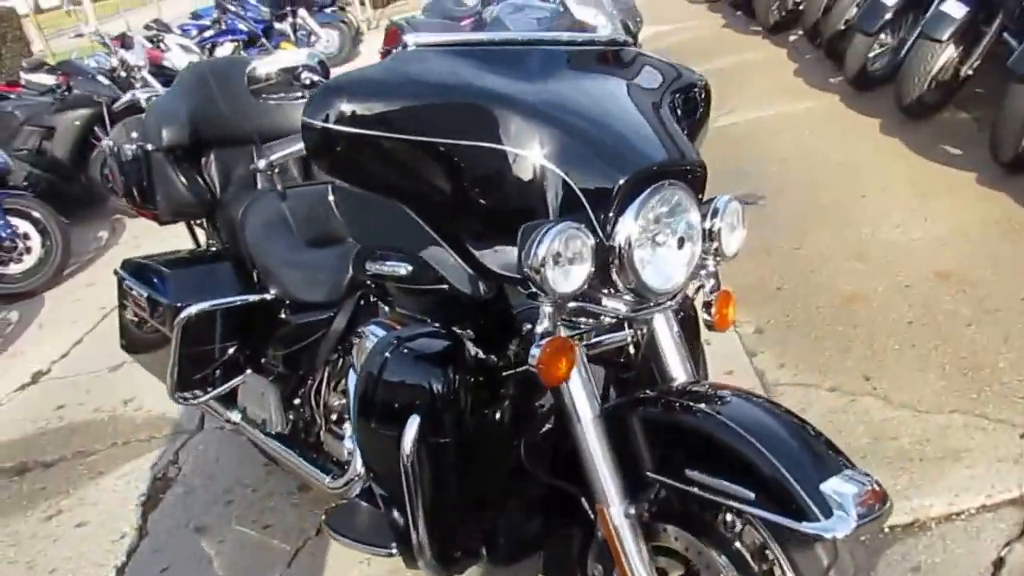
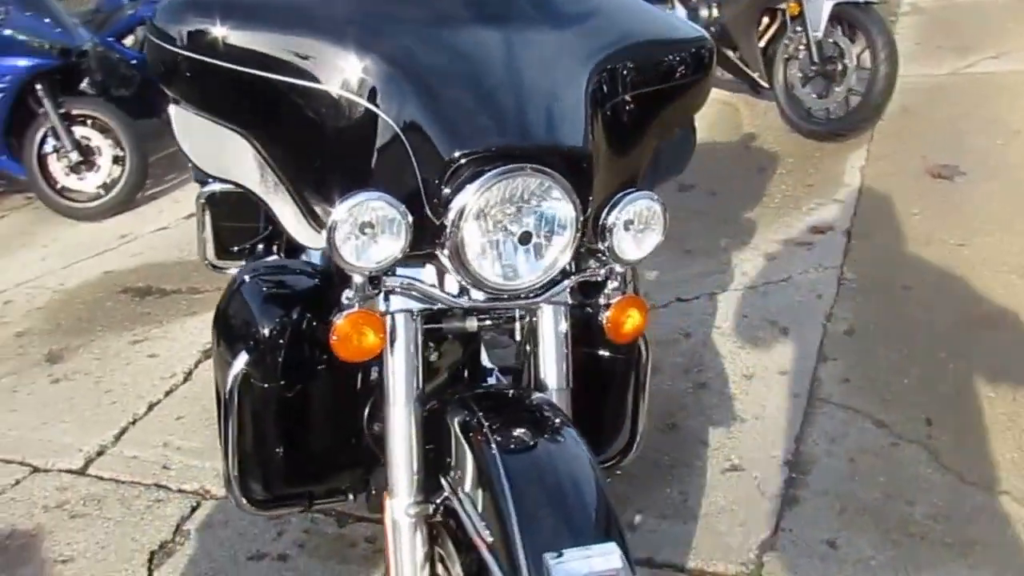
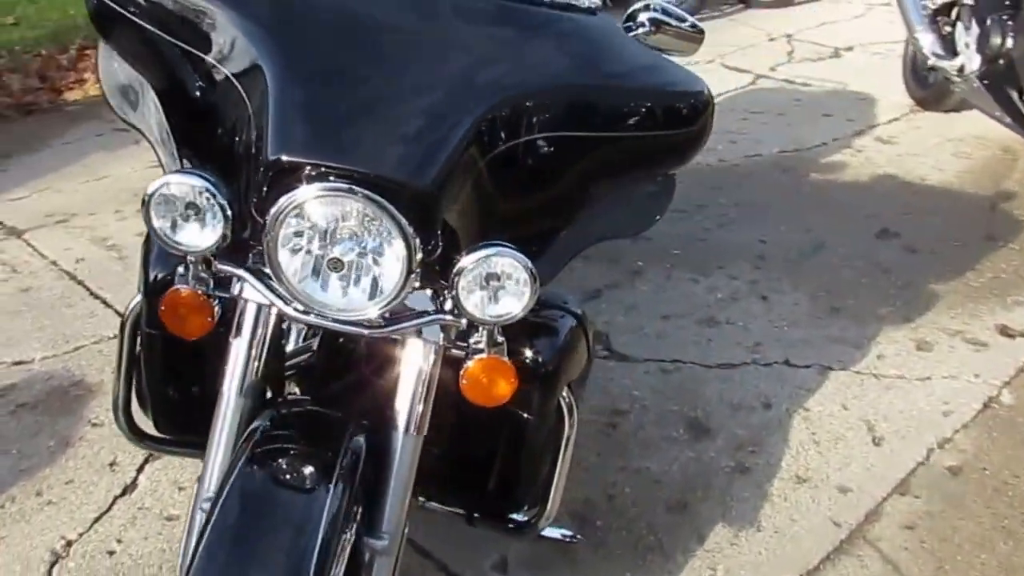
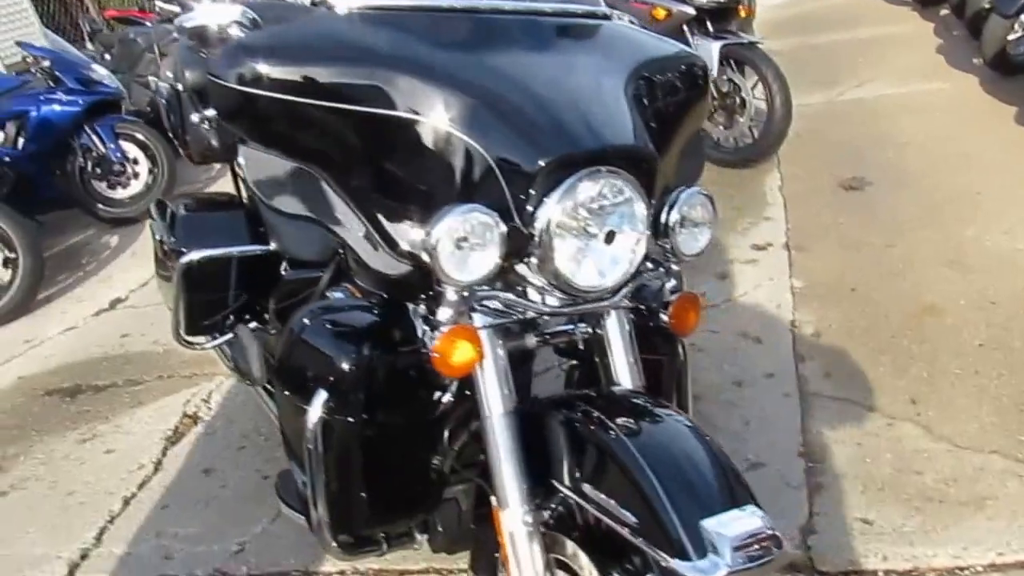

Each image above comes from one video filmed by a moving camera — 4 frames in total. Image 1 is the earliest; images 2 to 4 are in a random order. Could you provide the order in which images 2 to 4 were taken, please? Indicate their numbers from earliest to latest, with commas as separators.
4, 2, 3
